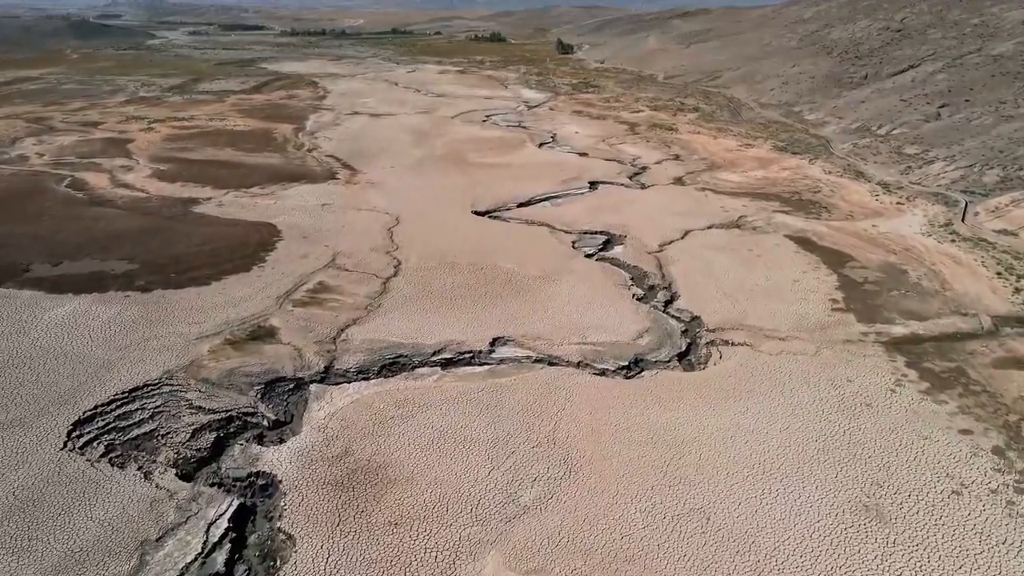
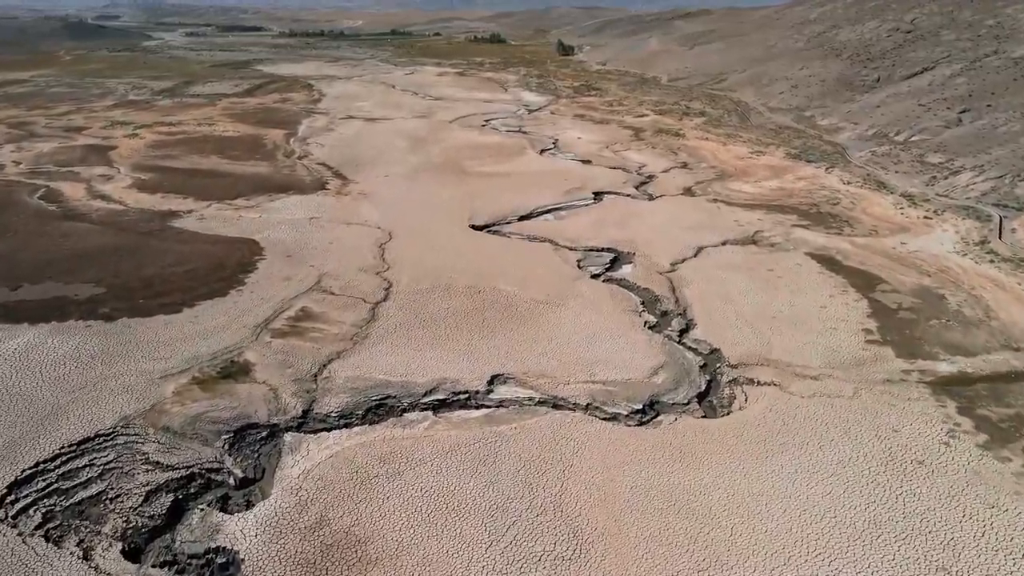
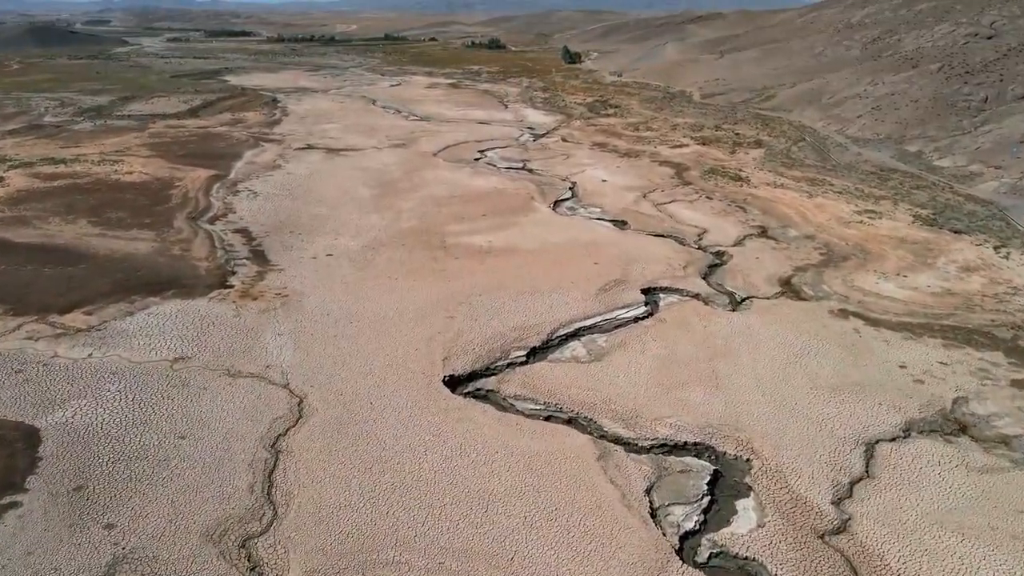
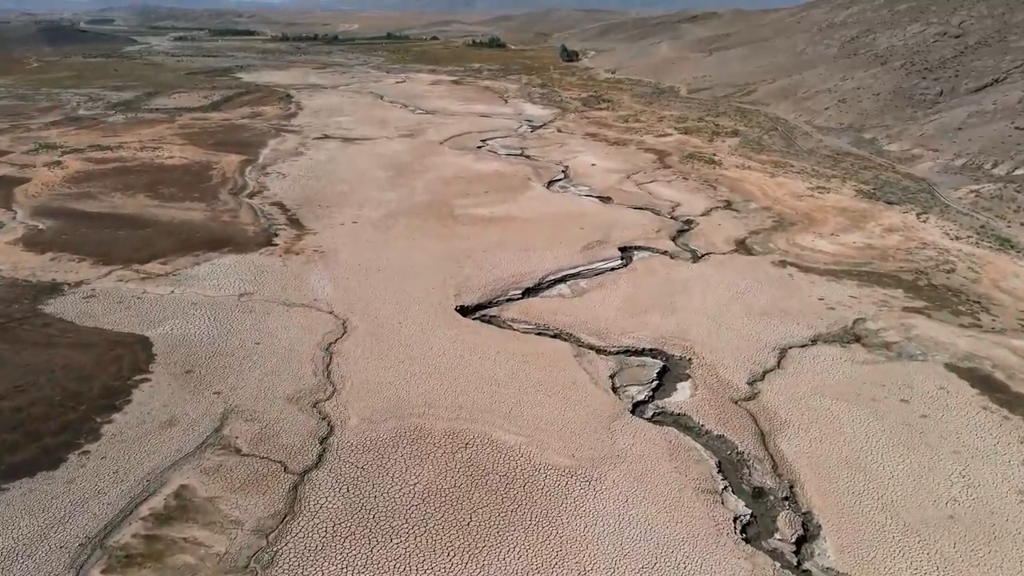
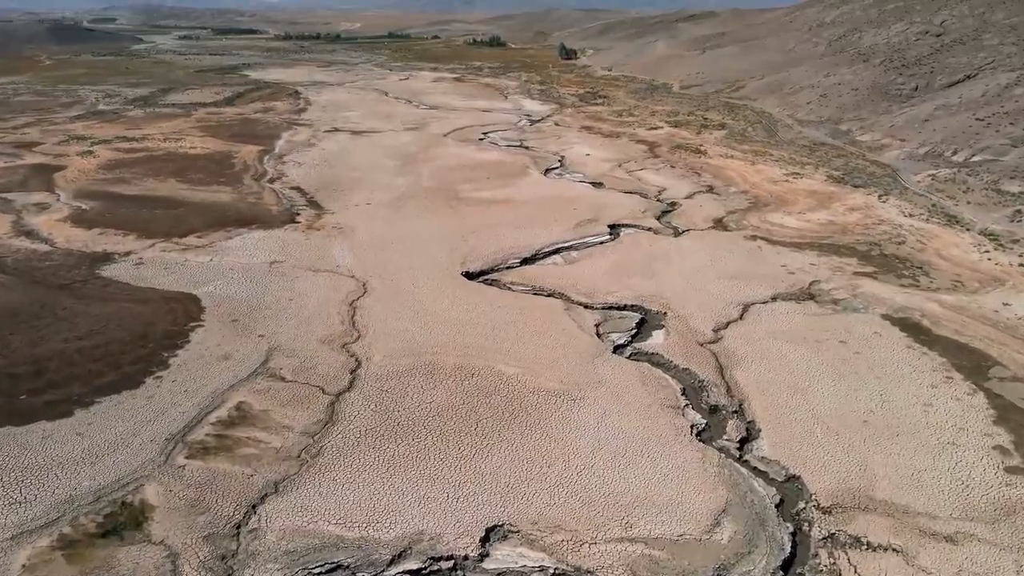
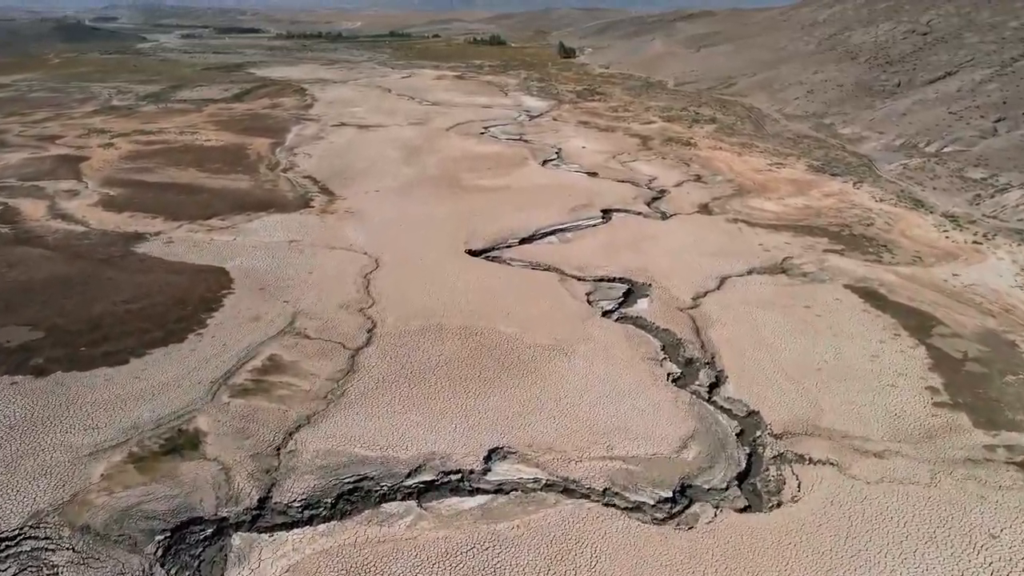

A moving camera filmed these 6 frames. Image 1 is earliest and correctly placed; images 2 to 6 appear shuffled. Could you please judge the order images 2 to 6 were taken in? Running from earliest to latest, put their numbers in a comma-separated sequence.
2, 6, 5, 4, 3
